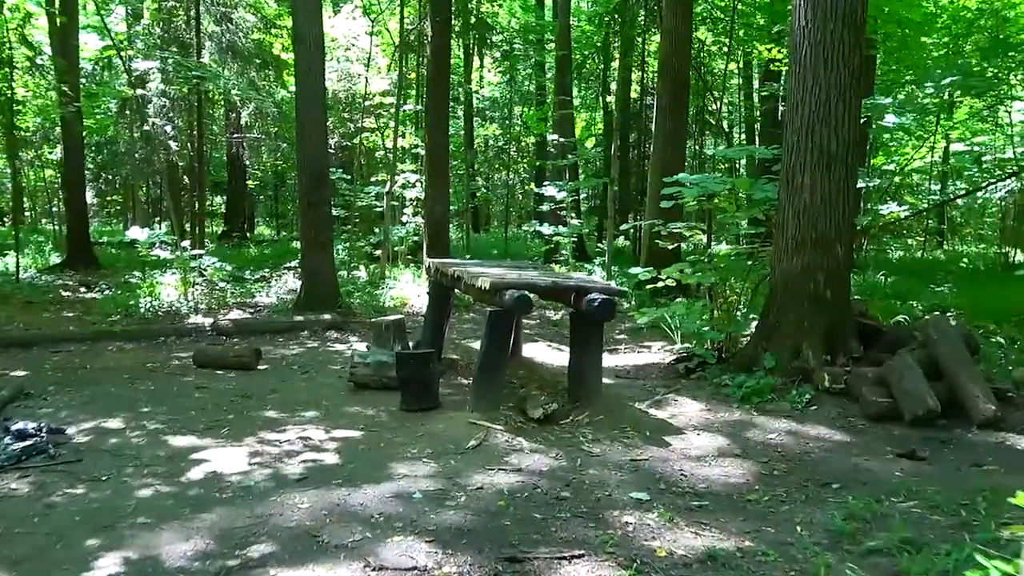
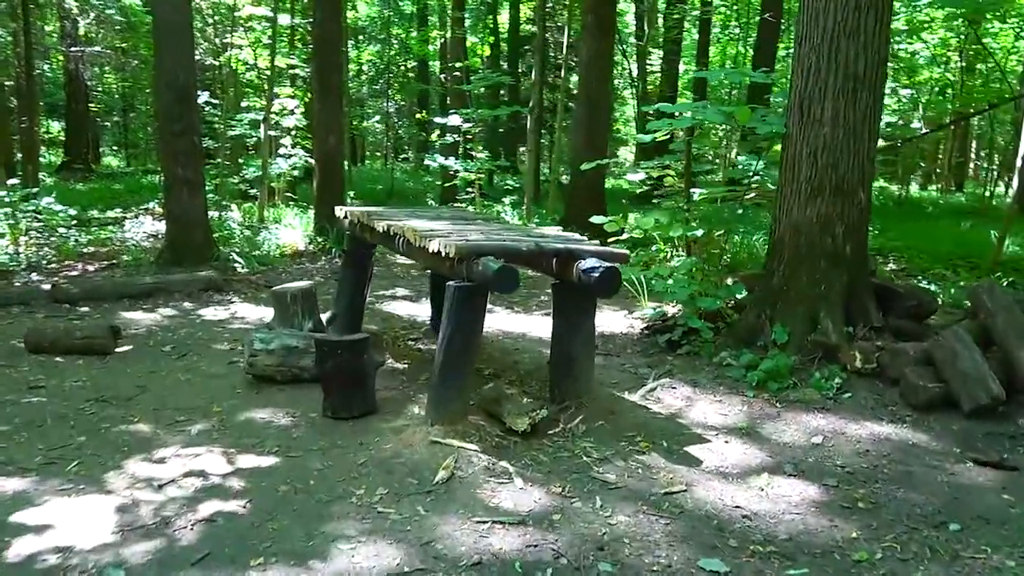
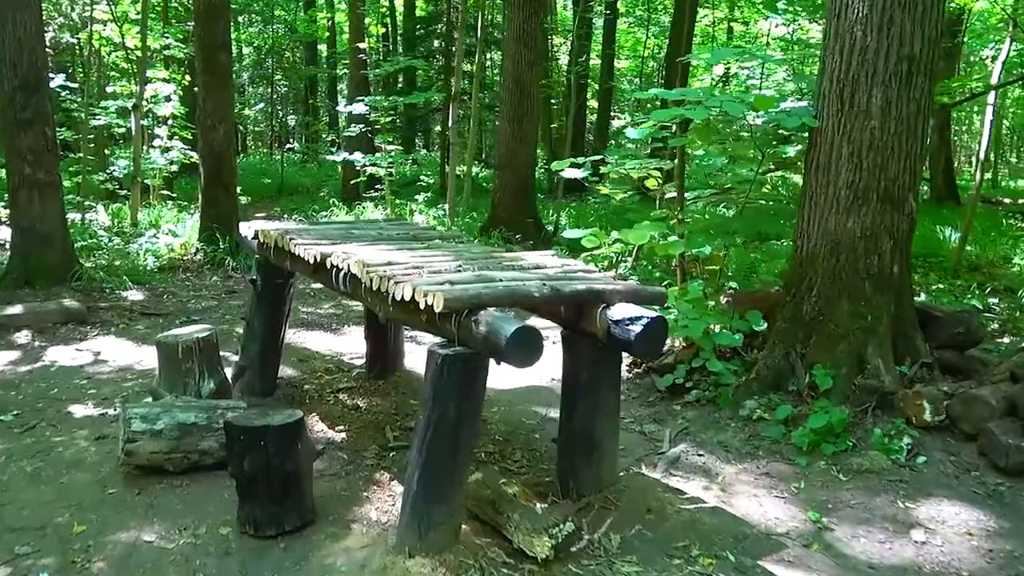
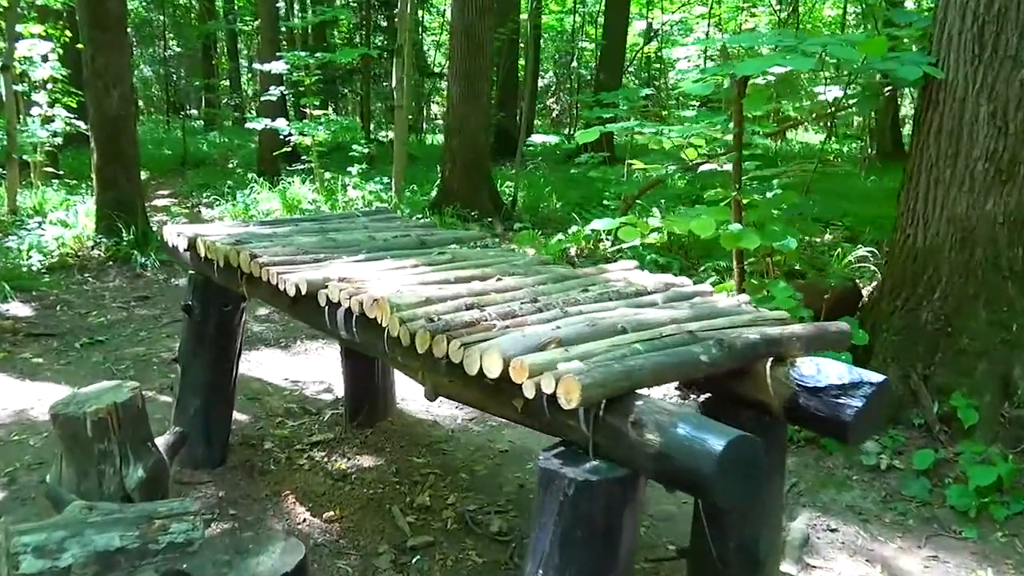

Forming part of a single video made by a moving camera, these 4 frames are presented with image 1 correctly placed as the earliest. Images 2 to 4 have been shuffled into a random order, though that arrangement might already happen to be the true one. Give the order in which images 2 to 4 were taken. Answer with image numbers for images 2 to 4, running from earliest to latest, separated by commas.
2, 3, 4
